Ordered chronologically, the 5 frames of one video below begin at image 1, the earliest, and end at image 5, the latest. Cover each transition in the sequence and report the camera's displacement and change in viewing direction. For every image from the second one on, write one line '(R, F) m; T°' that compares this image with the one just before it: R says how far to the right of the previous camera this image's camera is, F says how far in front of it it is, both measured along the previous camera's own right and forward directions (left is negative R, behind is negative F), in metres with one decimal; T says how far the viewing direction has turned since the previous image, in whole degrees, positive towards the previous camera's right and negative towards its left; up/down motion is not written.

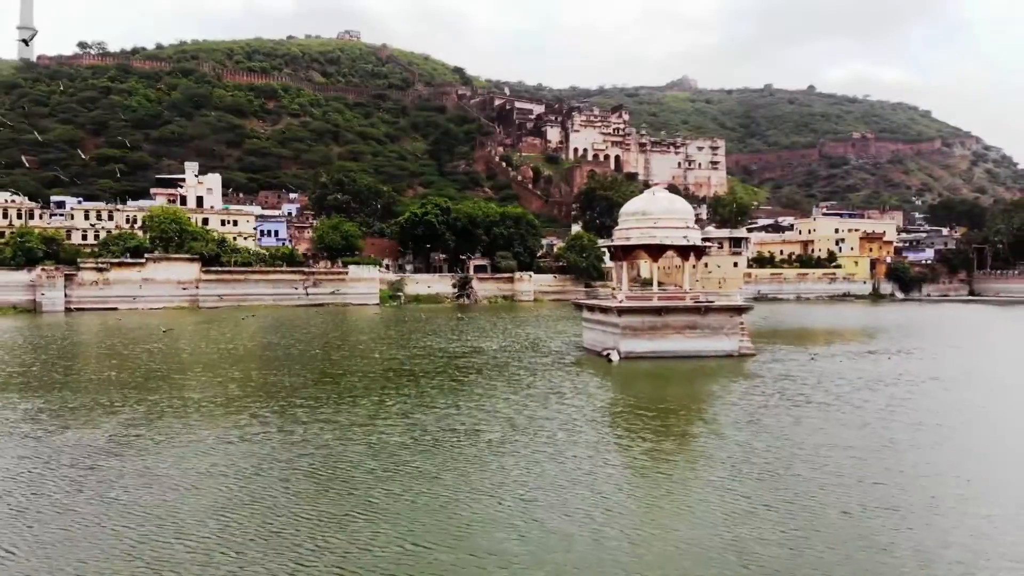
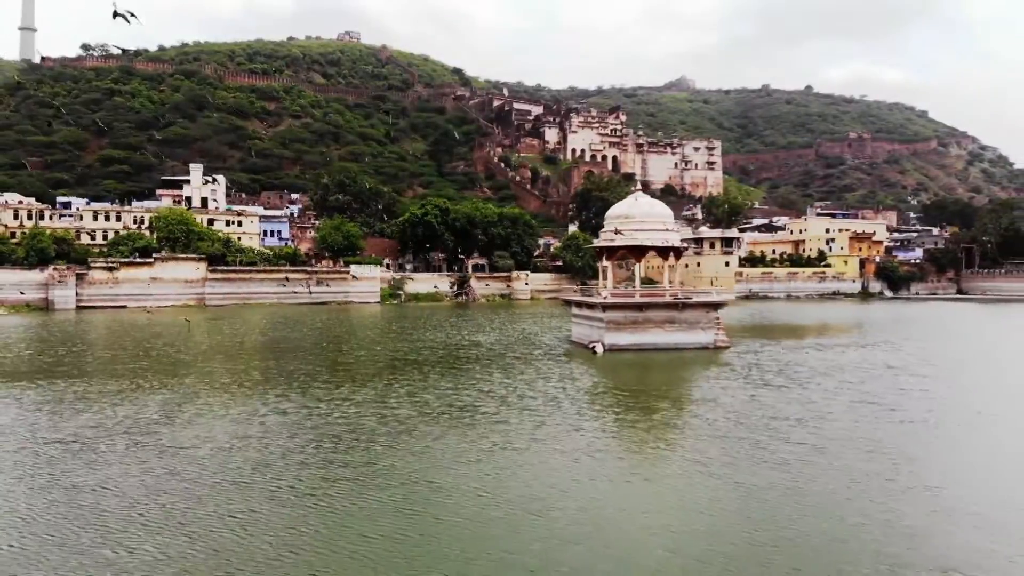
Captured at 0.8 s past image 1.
(+0.2, -1.6) m; 0°
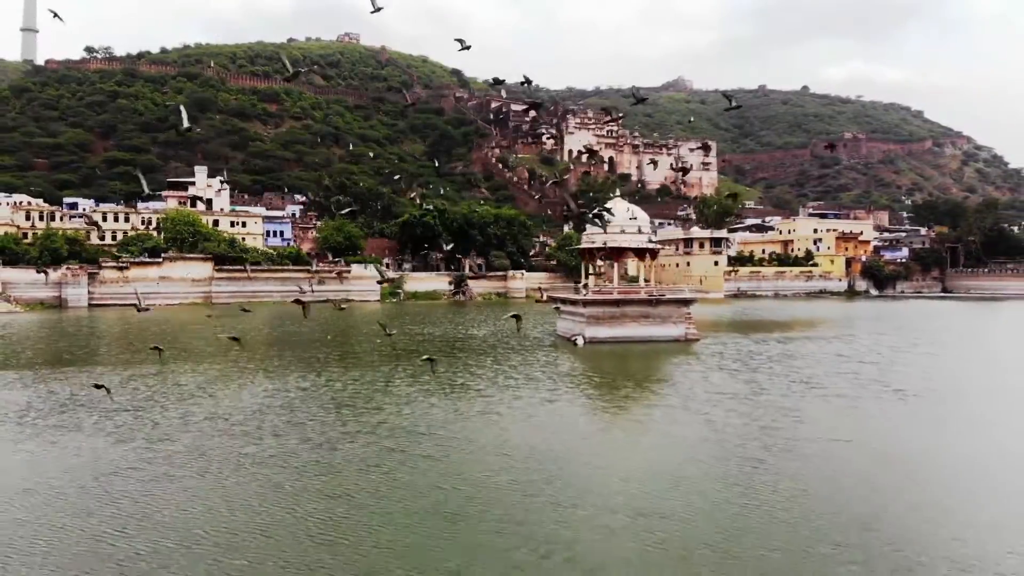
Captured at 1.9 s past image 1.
(+0.3, -2.1) m; 0°
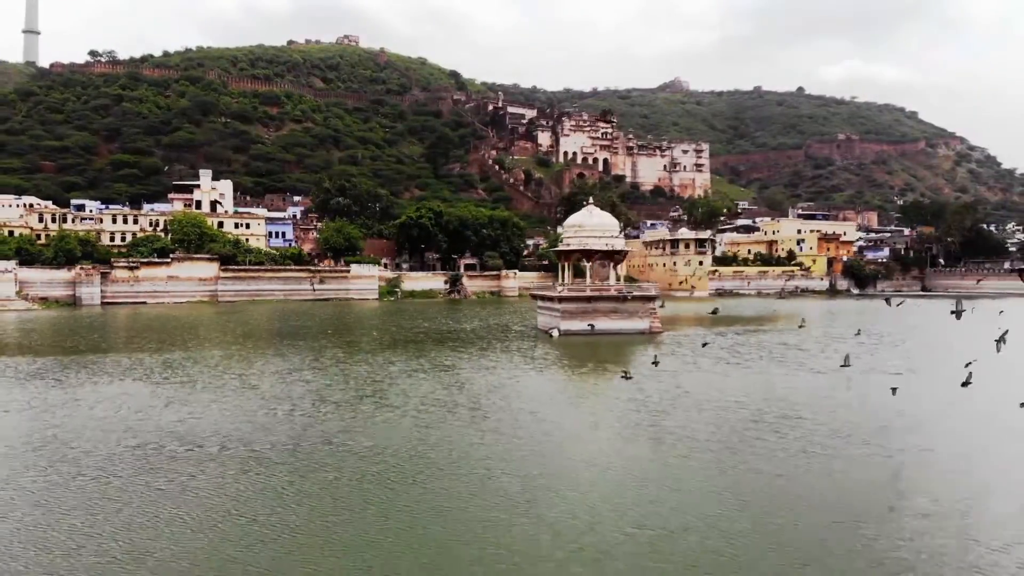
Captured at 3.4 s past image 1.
(+0.6, -2.7) m; 0°
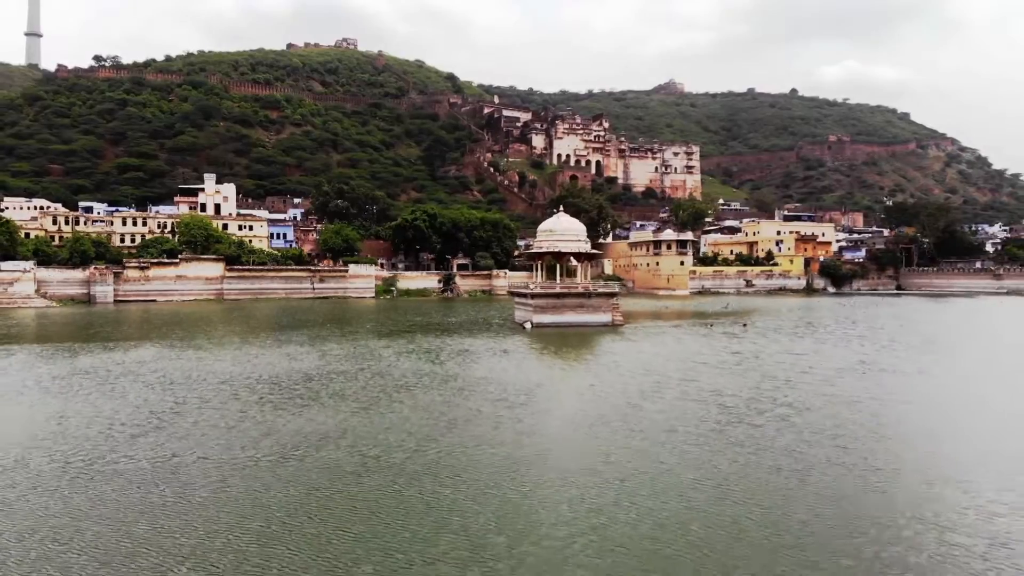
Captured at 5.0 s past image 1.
(+0.8, -3.5) m; 0°
